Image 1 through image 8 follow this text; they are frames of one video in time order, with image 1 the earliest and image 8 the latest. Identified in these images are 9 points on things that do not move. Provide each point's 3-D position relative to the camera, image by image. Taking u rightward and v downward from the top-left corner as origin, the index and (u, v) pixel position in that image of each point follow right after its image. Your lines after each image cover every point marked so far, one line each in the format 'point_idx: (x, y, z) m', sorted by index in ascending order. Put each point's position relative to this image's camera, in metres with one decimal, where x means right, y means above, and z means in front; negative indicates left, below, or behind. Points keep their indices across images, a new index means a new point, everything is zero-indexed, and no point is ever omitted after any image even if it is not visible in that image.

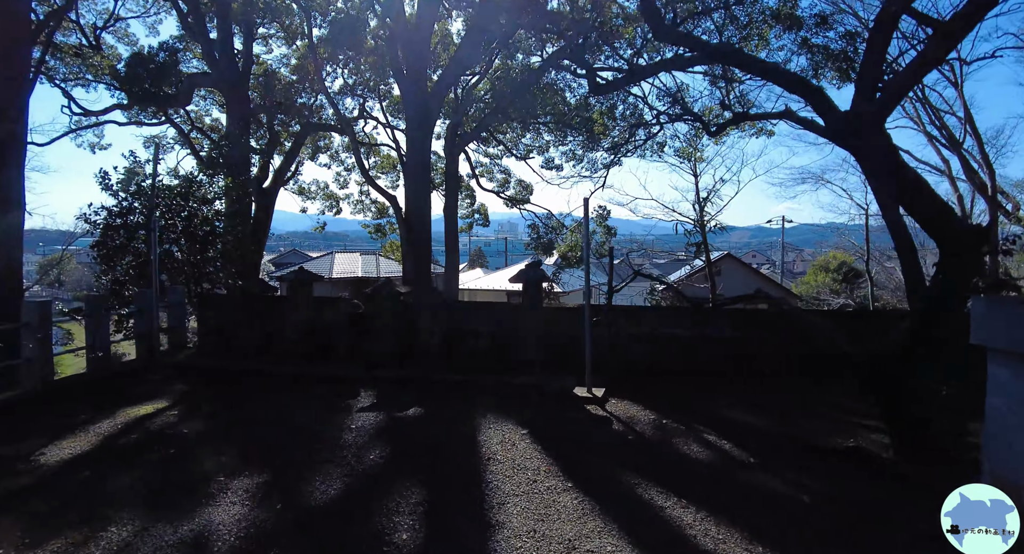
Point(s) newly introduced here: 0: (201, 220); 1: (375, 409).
0: (-4.6, +0.8, +8.3) m
1: (-1.2, -1.1, +4.7) m
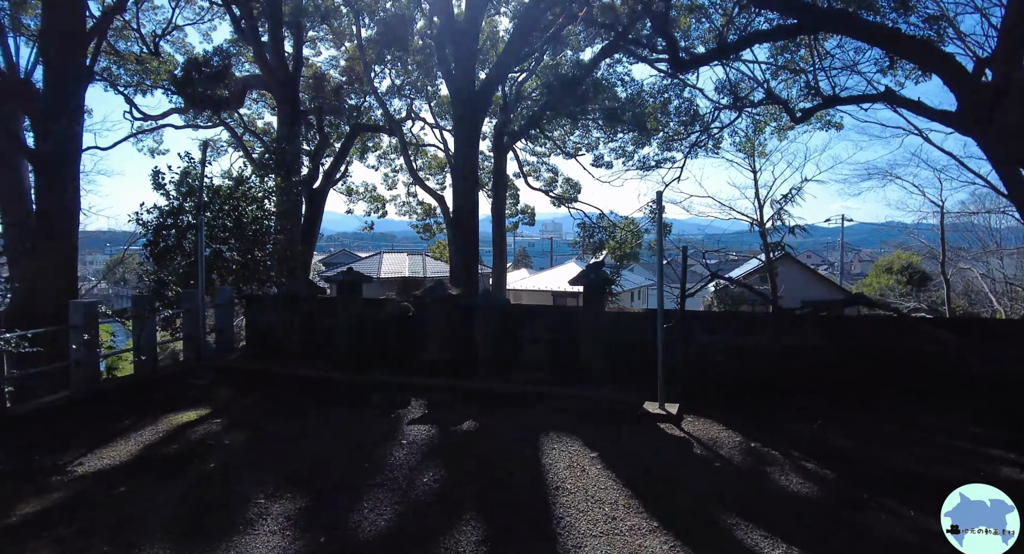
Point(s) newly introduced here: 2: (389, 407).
0: (-3.8, +0.8, +8.2) m
1: (-0.7, -1.1, +4.4) m
2: (-1.1, -1.1, +4.9) m
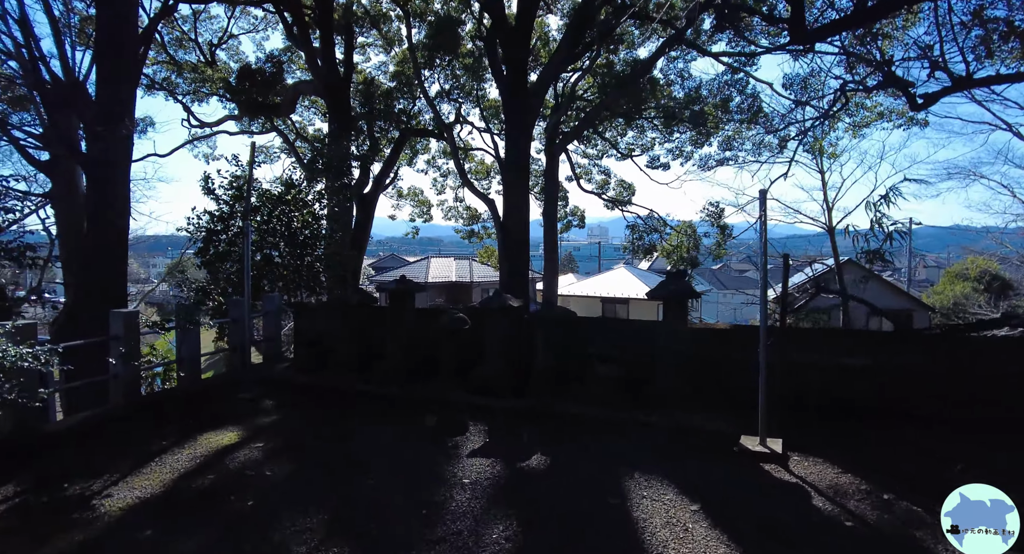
0: (-3.0, +0.7, +7.9) m
1: (-0.2, -1.2, +3.8) m
2: (-0.5, -1.2, +4.4) m
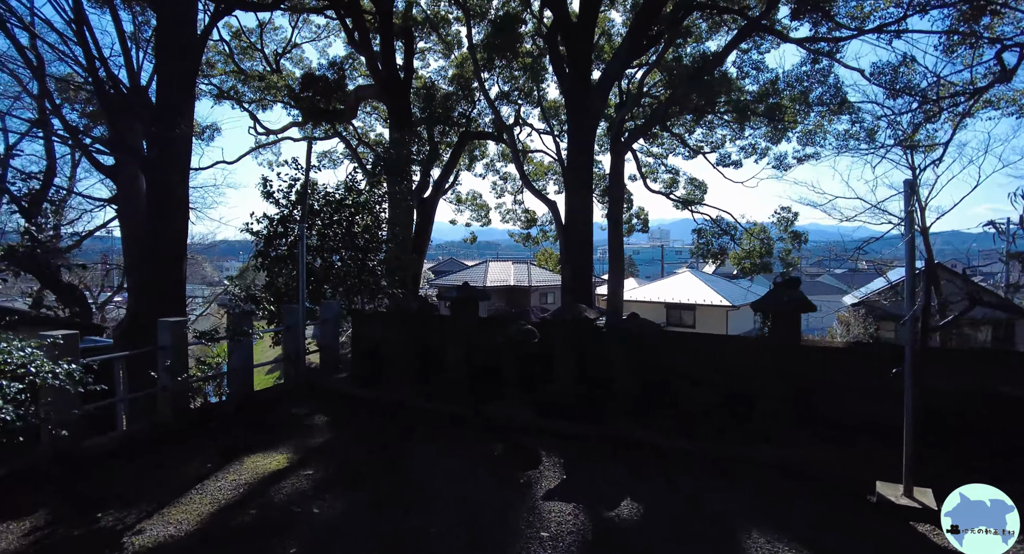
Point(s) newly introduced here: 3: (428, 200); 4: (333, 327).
0: (-2.1, +0.7, +7.6) m
1: (+0.3, -1.3, +3.2) m
2: (0.0, -1.3, +3.8) m
3: (-1.9, +1.8, +12.9) m
4: (-1.9, -0.5, +6.0) m
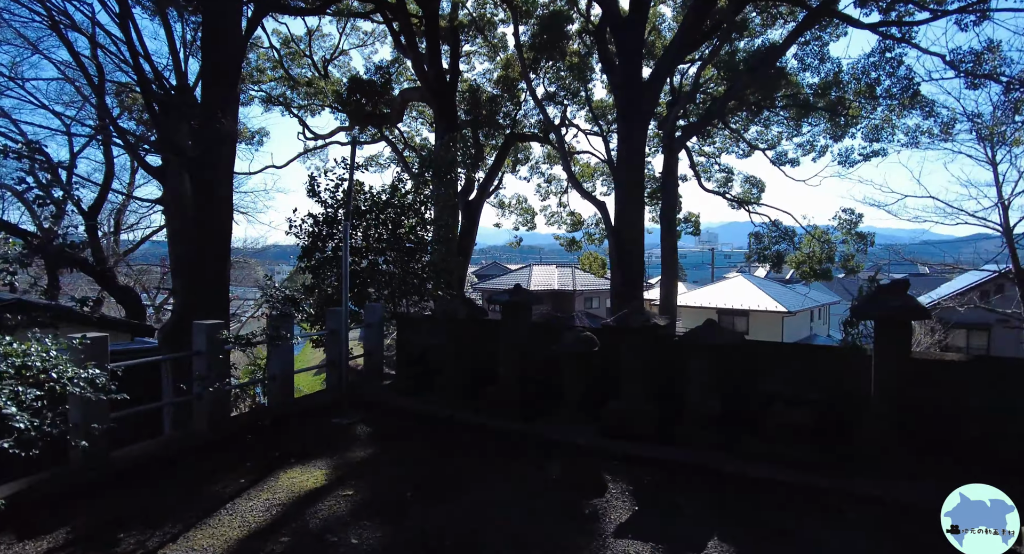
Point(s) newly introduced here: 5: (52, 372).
0: (-1.4, +0.6, +7.3) m
1: (+0.6, -1.3, +2.7) m
2: (+0.4, -1.3, +3.3) m
3: (-0.9, +1.7, +12.6) m
4: (-1.4, -0.6, +5.7) m
5: (-2.3, -0.5, +2.8) m
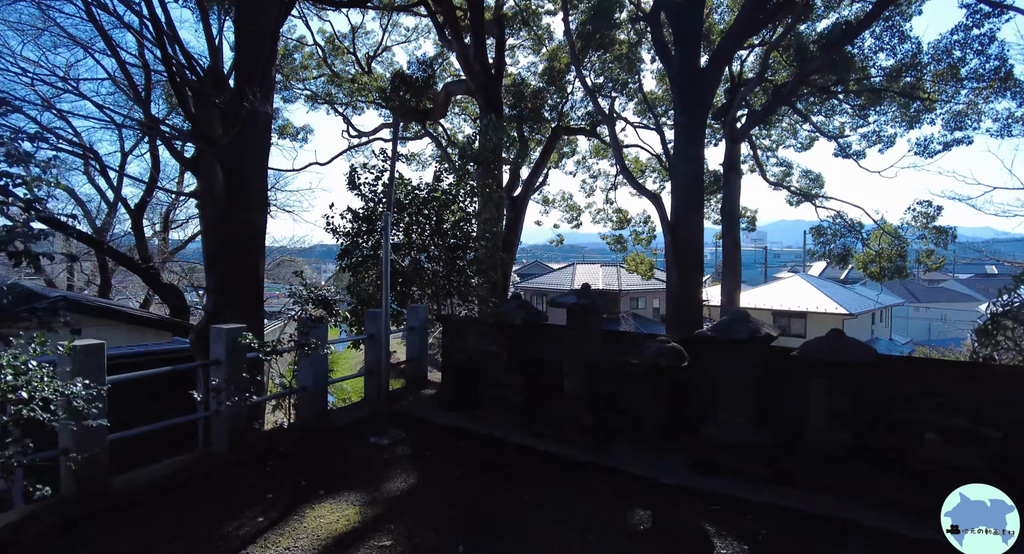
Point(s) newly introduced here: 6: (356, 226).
0: (-0.7, +0.7, +6.7) m
1: (+1.0, -1.3, +2.0) m
2: (+0.7, -1.3, +2.6) m
3: (+0.2, +1.7, +11.9) m
4: (-0.8, -0.5, +5.1) m
5: (-1.9, -0.4, +2.2) m
6: (-1.8, +0.6, +6.4) m
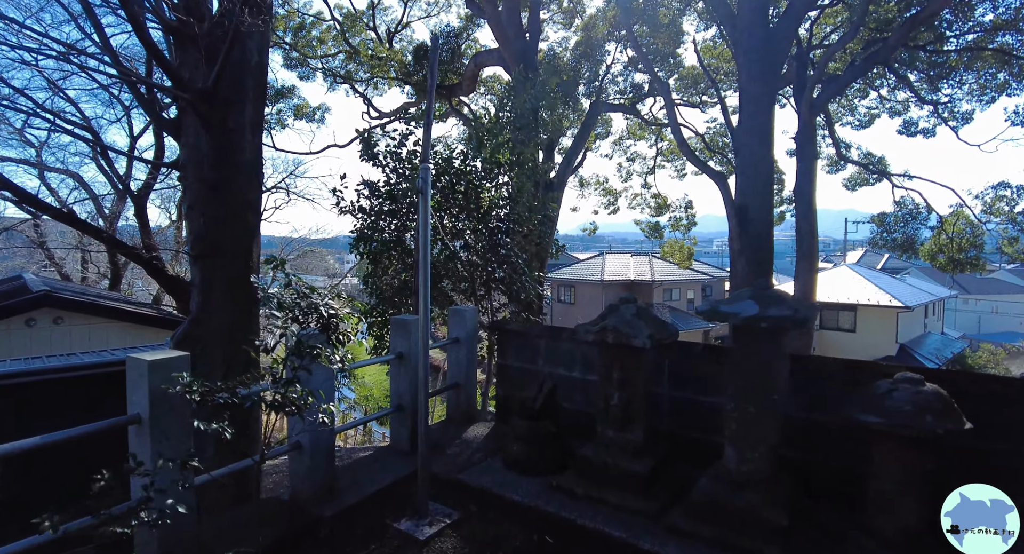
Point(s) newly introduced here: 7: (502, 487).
0: (-0.1, +0.7, +5.2) m
1: (+1.4, -1.2, +0.4) m
2: (+1.2, -1.2, +1.1) m
3: (+1.0, +1.9, +10.3) m
4: (-0.3, -0.5, +3.6) m
5: (-1.5, -0.4, +0.8) m
6: (-1.2, +0.7, +5.0) m
7: (-0.1, -1.0, +2.7) m
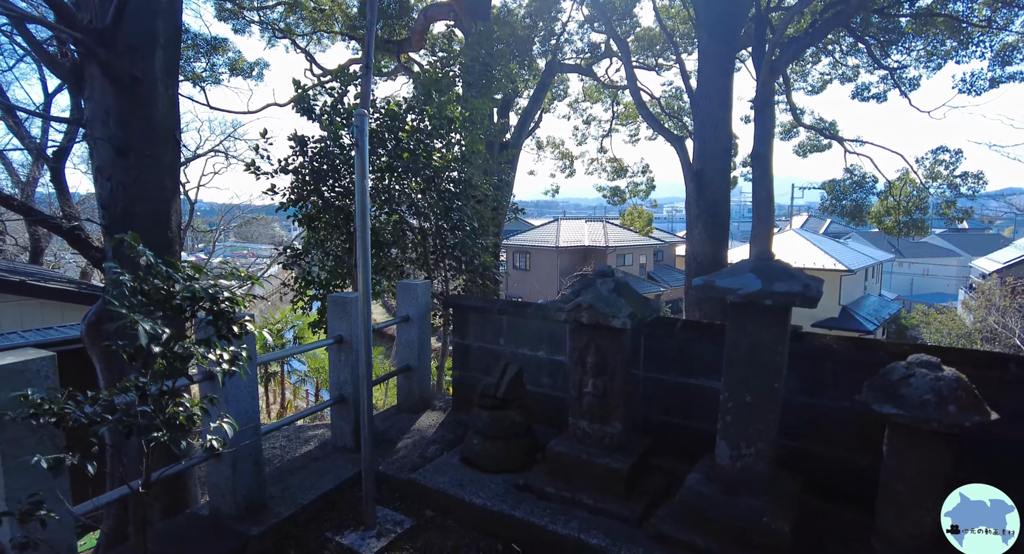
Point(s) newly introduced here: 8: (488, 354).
0: (-0.5, +1.0, +4.7) m
1: (+1.4, -1.2, +0.2) m
2: (+1.1, -1.2, +0.9) m
3: (+0.2, +2.5, +9.9) m
4: (-0.5, -0.3, +3.2) m
5: (-1.5, -0.5, +0.3) m
6: (-1.6, +0.9, +4.4) m
7: (-0.2, -0.9, +2.3) m
8: (-0.1, -0.4, +3.0) m
